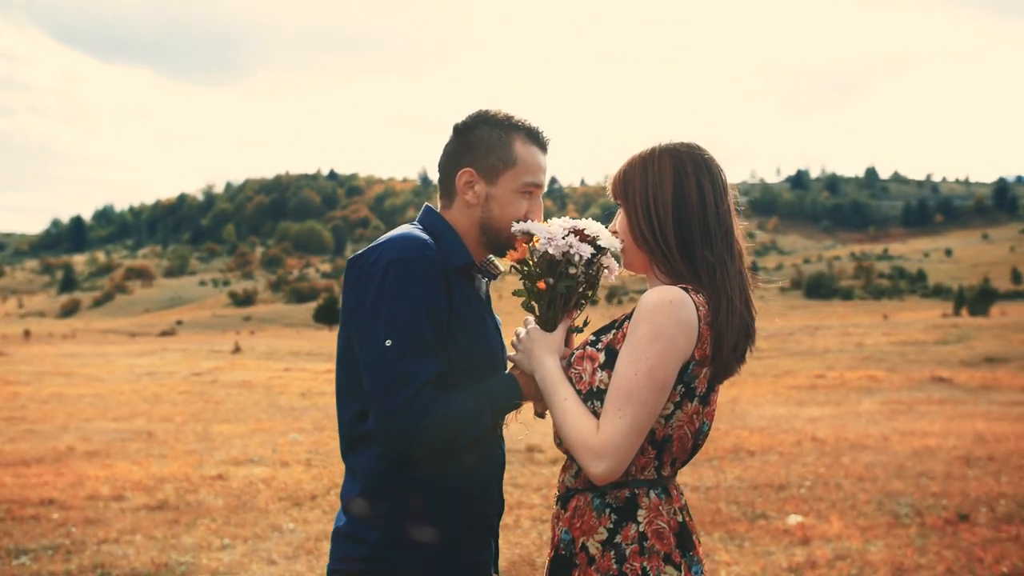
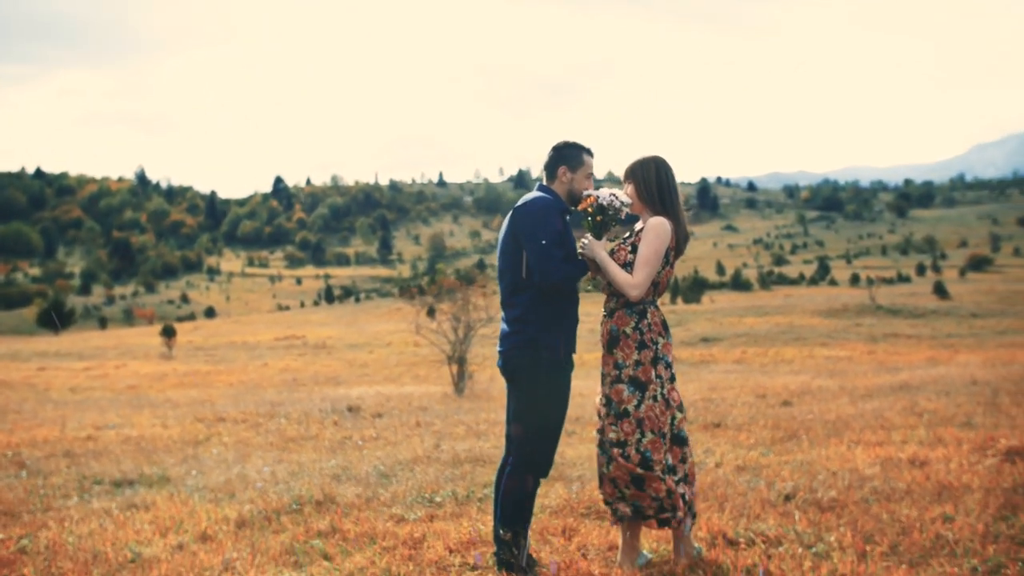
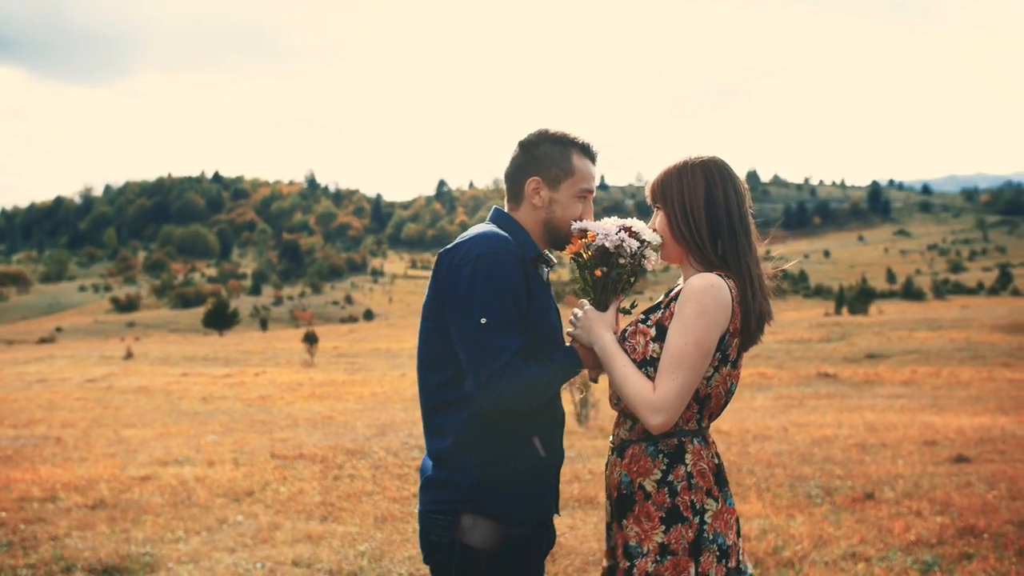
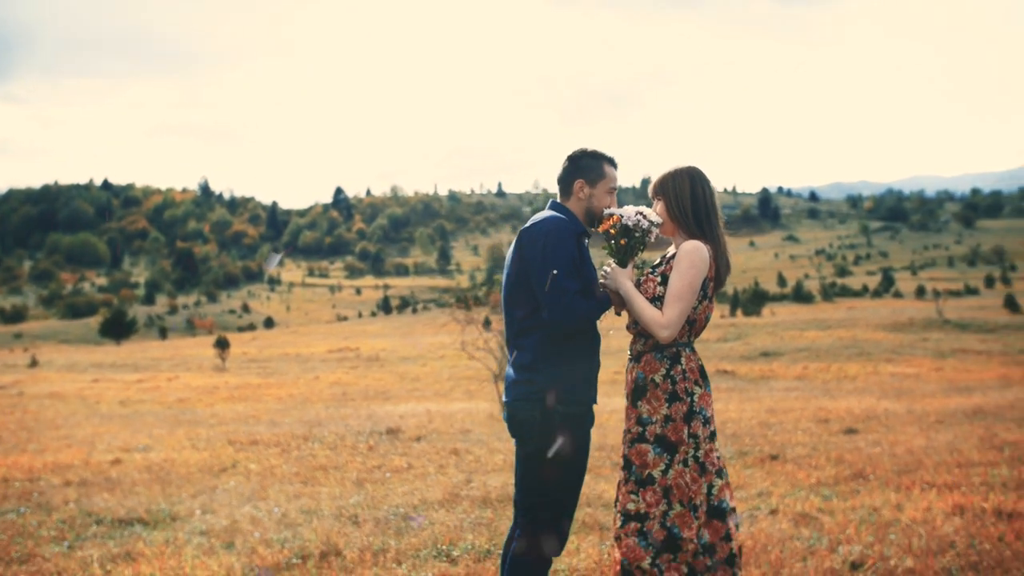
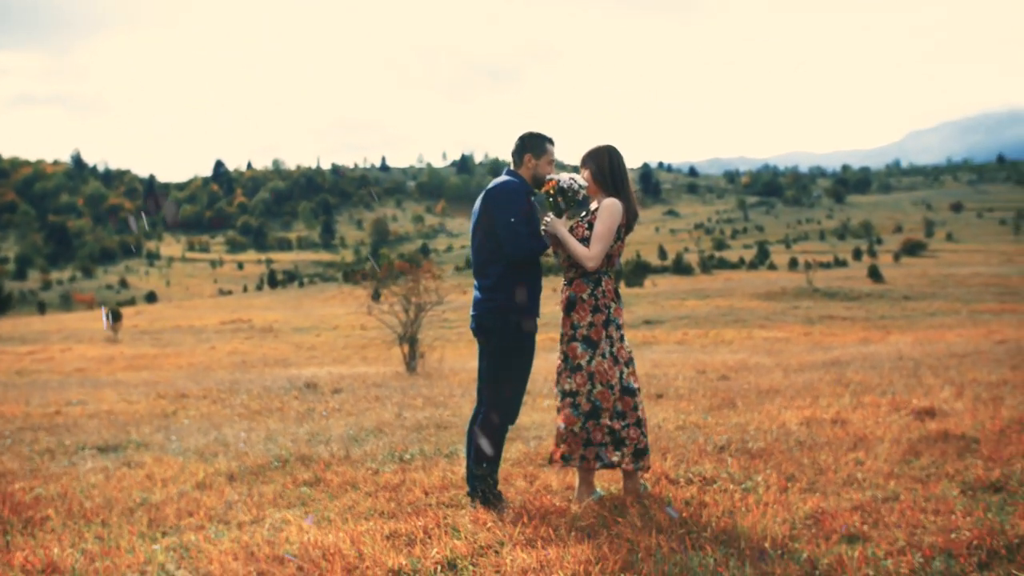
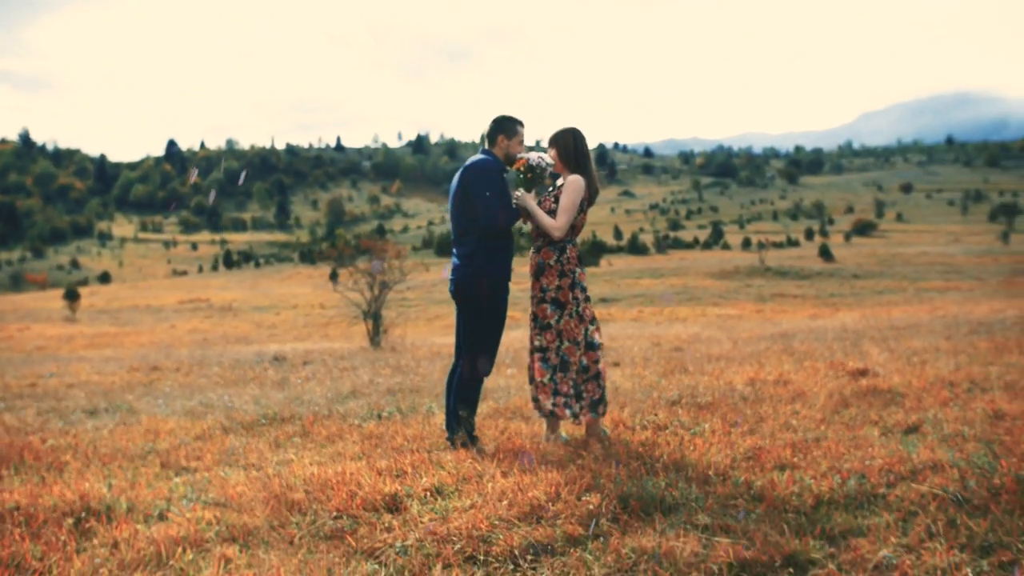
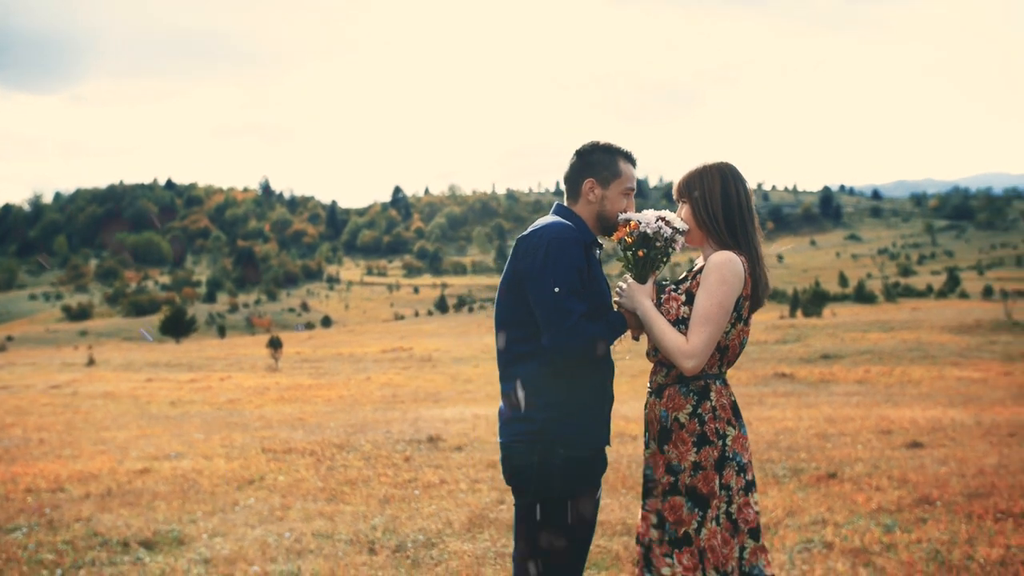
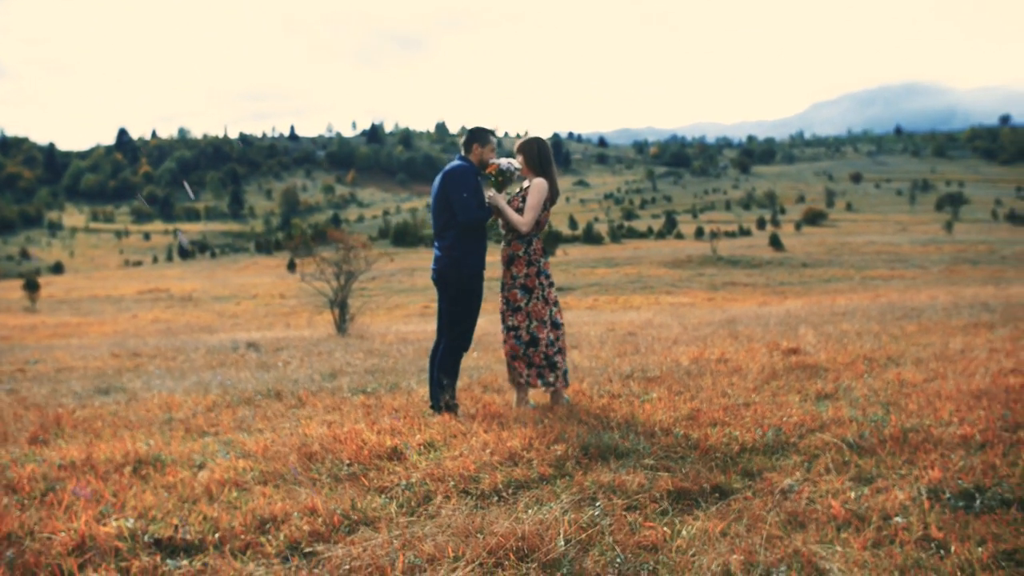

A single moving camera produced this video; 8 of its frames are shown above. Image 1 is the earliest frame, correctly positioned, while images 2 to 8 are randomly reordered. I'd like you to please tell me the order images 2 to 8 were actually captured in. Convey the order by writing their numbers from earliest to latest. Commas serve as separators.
3, 7, 4, 2, 5, 6, 8
